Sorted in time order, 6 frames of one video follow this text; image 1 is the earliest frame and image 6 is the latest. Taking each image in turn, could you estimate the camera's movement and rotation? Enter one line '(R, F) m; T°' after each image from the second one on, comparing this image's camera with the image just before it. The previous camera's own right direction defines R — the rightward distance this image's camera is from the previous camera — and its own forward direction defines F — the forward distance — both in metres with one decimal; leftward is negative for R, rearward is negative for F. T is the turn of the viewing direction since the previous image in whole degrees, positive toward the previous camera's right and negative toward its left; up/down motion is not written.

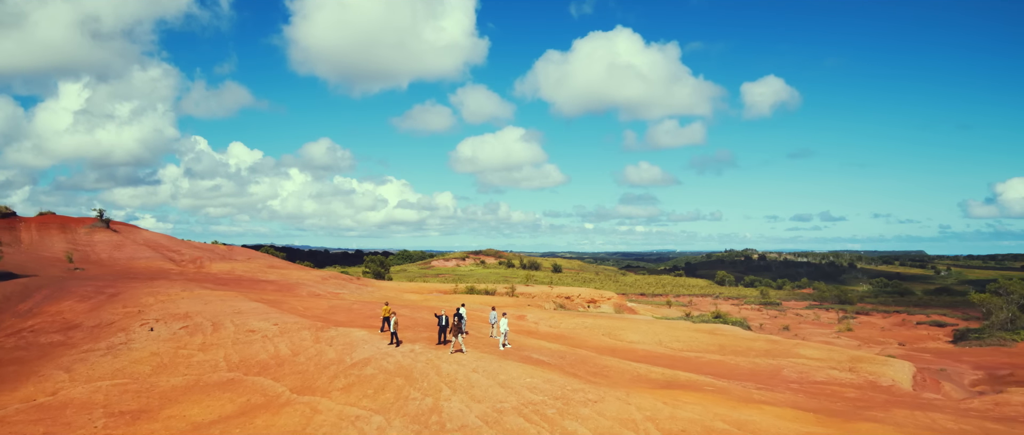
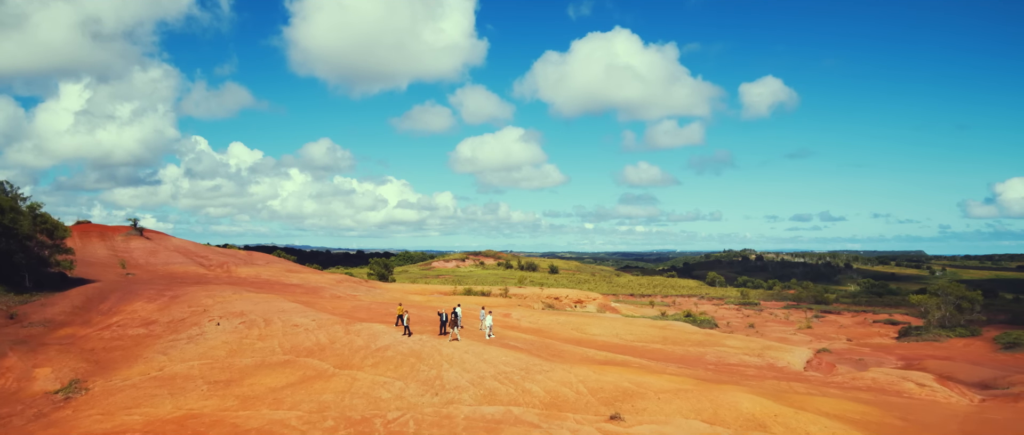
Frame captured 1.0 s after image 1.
(+0.5, -3.9) m; 0°
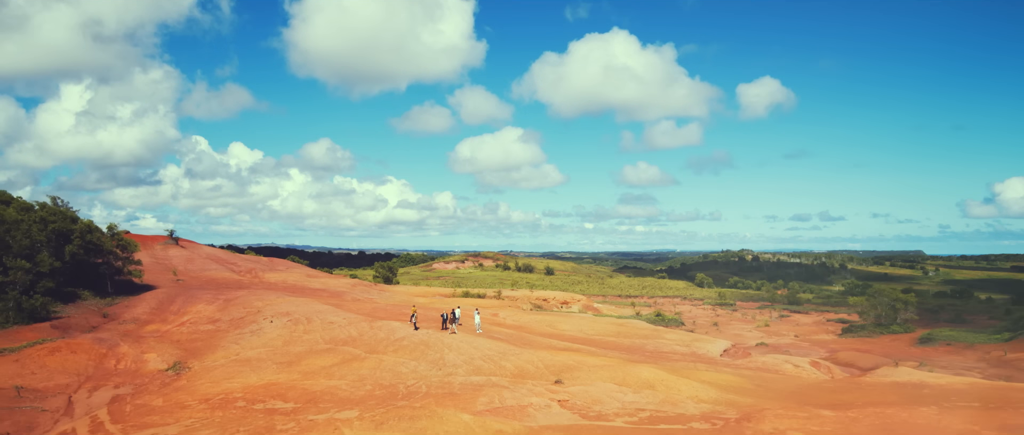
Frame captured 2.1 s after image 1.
(+0.7, -5.2) m; 0°
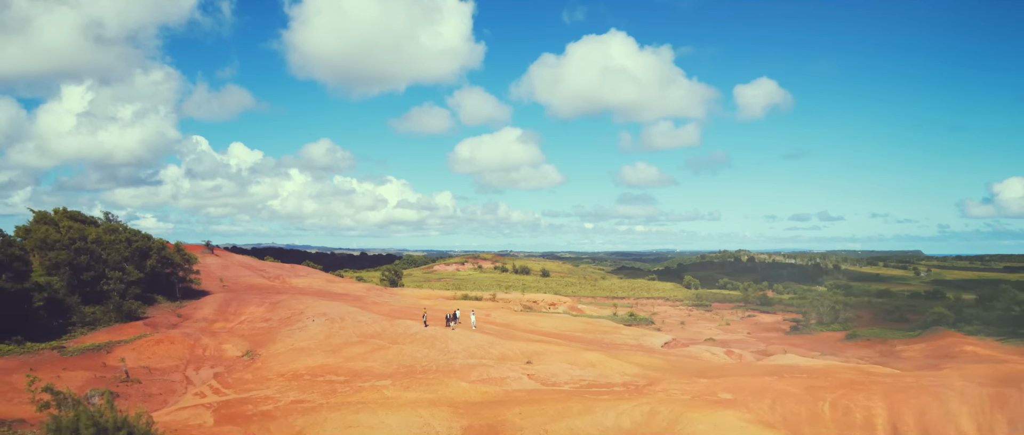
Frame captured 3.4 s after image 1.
(+0.7, -6.4) m; 0°
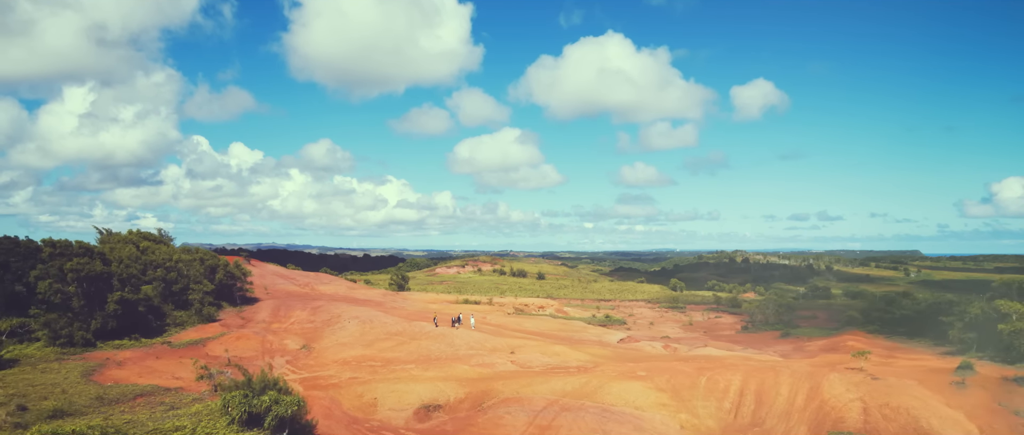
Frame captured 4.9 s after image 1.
(+0.7, -8.5) m; 0°
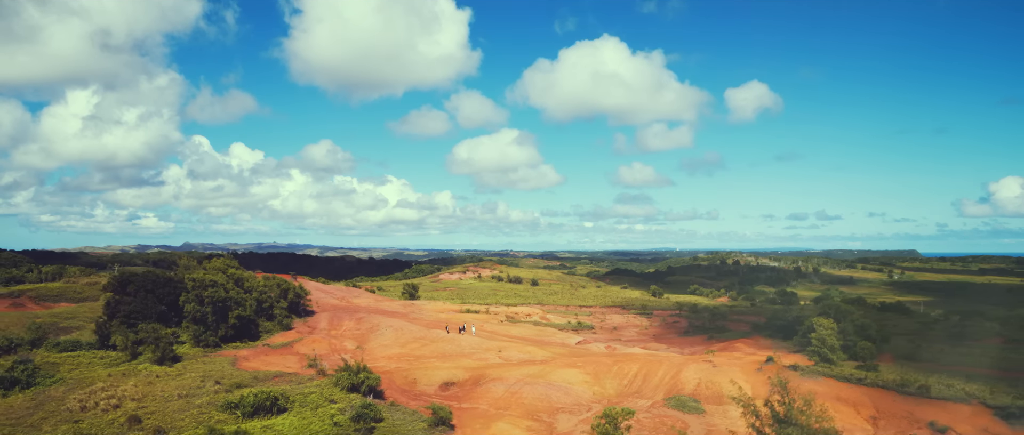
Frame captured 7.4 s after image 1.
(+1.2, -15.4) m; 0°
